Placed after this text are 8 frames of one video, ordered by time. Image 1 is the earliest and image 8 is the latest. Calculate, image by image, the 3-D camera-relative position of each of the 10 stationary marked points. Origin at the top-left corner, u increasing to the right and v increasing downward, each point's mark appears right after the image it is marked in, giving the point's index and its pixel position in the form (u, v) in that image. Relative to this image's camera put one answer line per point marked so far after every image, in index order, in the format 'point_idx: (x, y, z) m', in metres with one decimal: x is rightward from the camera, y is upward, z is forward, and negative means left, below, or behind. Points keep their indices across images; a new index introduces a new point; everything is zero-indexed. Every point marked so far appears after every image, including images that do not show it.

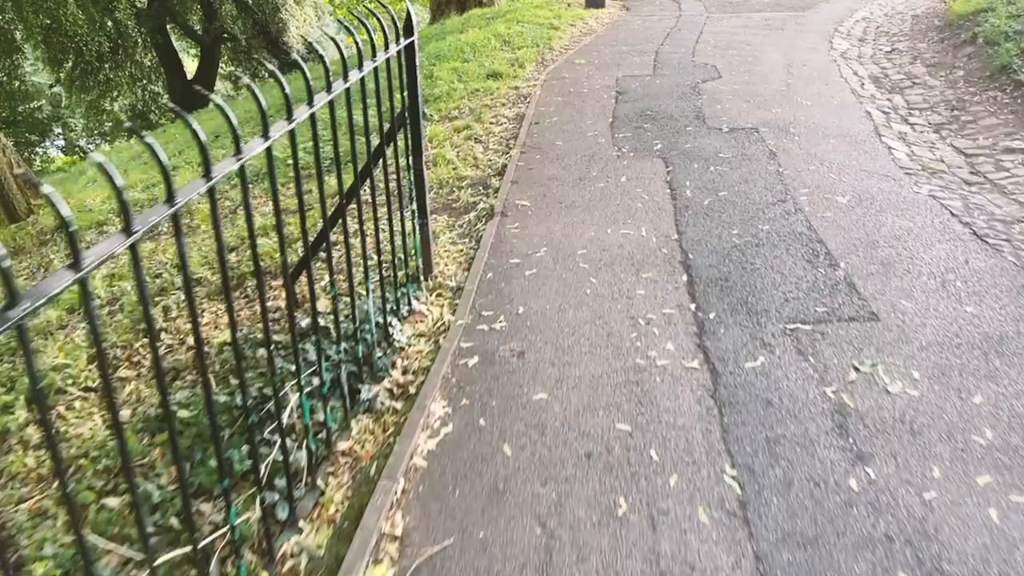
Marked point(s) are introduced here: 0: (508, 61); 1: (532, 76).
0: (0.0, +2.3, +8.3) m
1: (+0.2, +2.0, +7.7) m
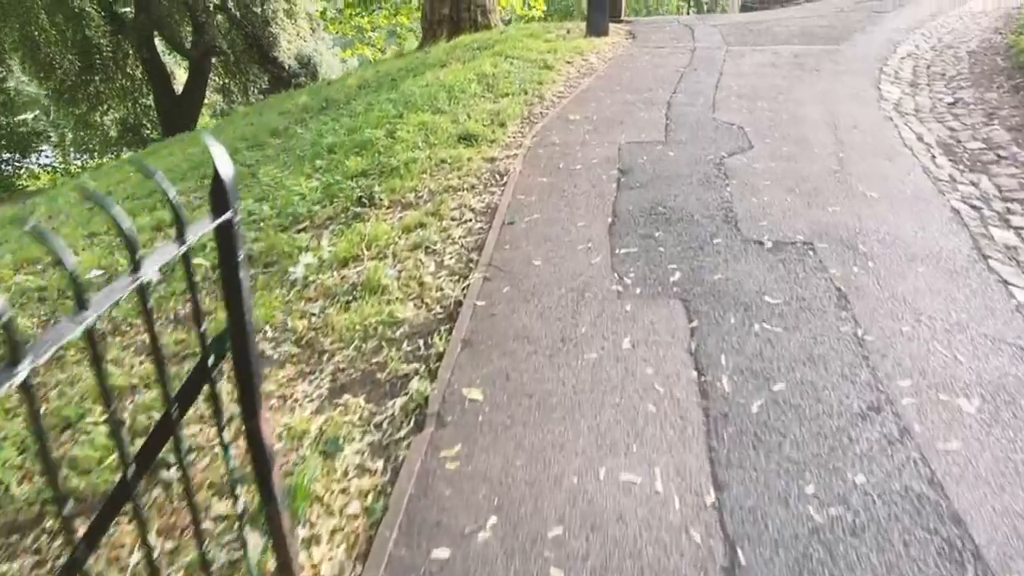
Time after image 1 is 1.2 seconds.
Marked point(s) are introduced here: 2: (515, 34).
0: (-0.2, +1.4, +6.8) m
1: (0.0, +1.1, +6.2) m
2: (0.0, +3.7, +11.9) m
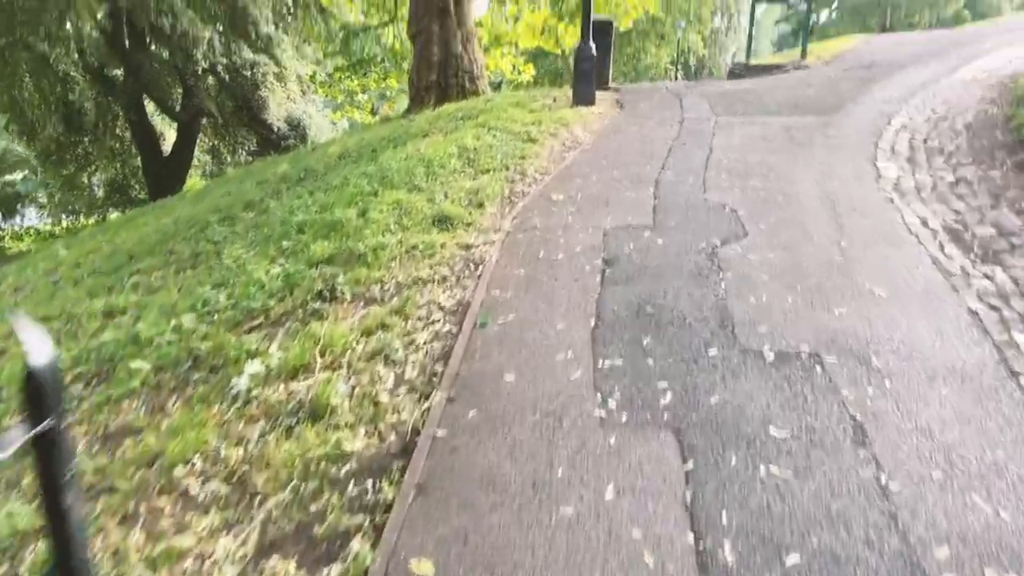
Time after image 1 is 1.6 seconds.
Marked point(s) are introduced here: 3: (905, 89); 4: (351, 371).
0: (-0.4, +0.7, +6.4) m
1: (-0.1, +0.5, +5.8) m
2: (-0.2, +2.7, +11.6) m
3: (+5.5, +2.8, +11.3) m
4: (-0.7, -0.4, +3.7) m
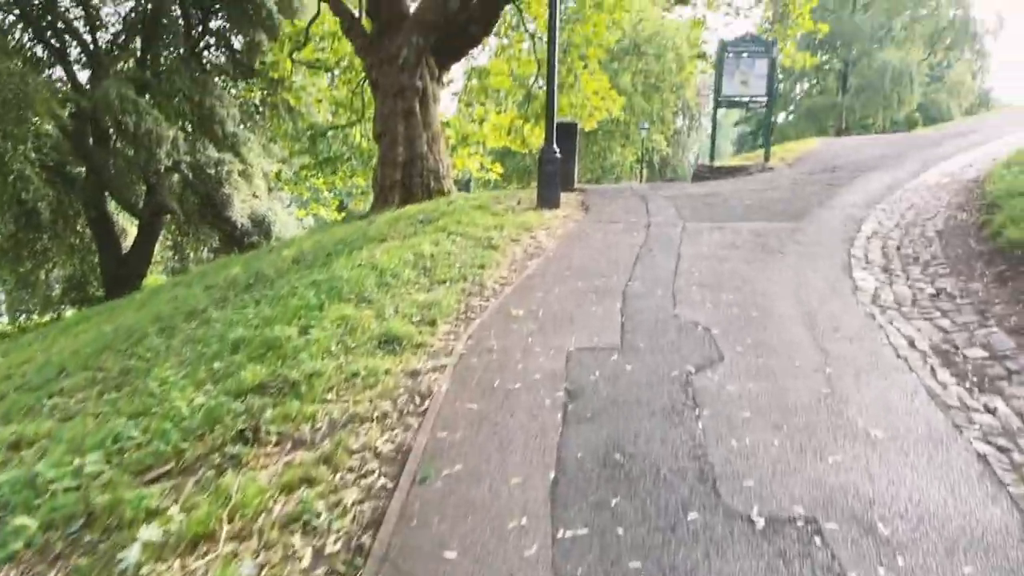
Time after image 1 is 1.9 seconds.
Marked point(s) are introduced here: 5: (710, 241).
0: (-0.7, -0.2, +5.9) m
1: (-0.4, -0.4, +5.3) m
2: (-0.7, +1.2, +11.3) m
3: (+5.0, +1.3, +11.2) m
4: (-1.0, -1.0, +3.1) m
5: (+2.0, +0.5, +8.2) m
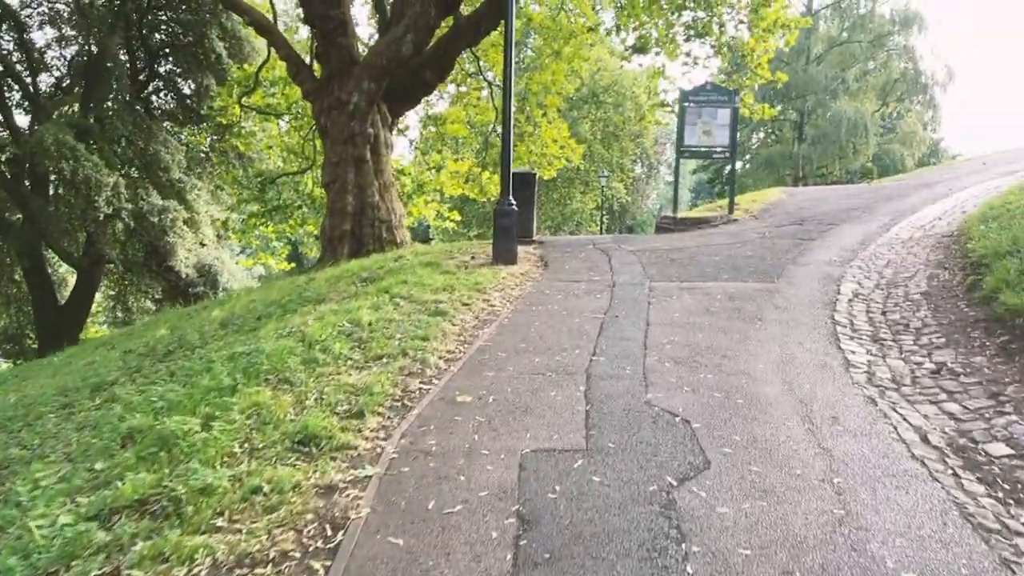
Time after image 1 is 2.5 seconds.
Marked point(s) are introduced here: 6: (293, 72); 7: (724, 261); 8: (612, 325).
0: (-1.0, -0.7, +5.0) m
1: (-0.8, -0.8, +4.4) m
2: (-1.3, +0.3, +10.4) m
3: (+4.4, +0.5, +10.6) m
4: (-1.2, -1.3, +2.1) m
5: (+1.6, -0.2, +7.4) m
6: (-4.7, +4.6, +17.2) m
7: (+2.6, +0.3, +10.0) m
8: (+0.8, -0.3, +6.7) m
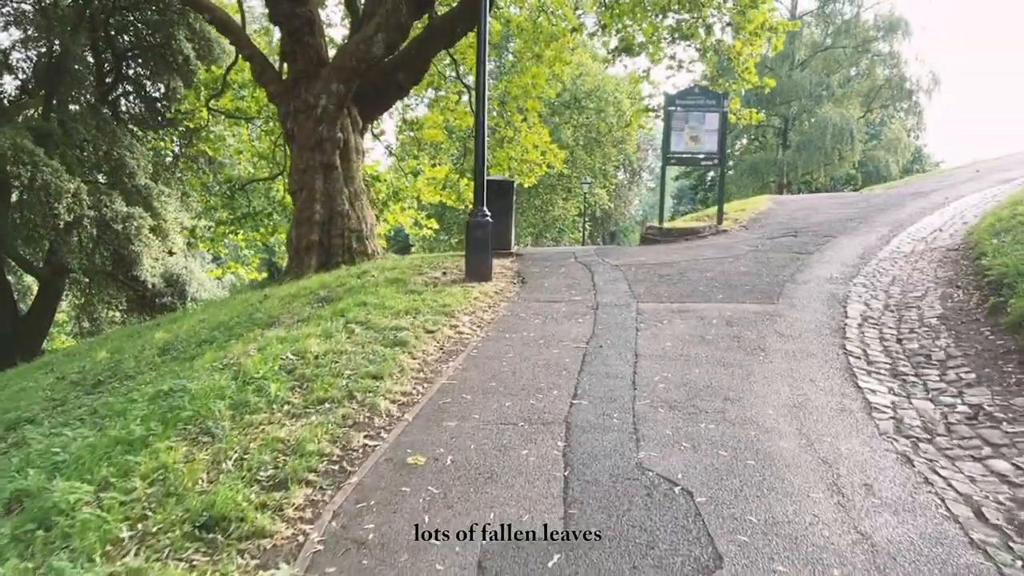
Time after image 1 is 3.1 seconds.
0: (-1.2, -0.9, +4.1) m
1: (-0.9, -1.0, +3.5) m
2: (-1.6, +0.1, +9.5) m
3: (+4.1, +0.3, +9.9) m
4: (-1.3, -1.5, +1.2) m
5: (+1.3, -0.4, +6.6) m
6: (-5.1, +4.3, +16.2) m
7: (+2.3, +0.1, +9.1) m
8: (+0.6, -0.5, +5.9) m
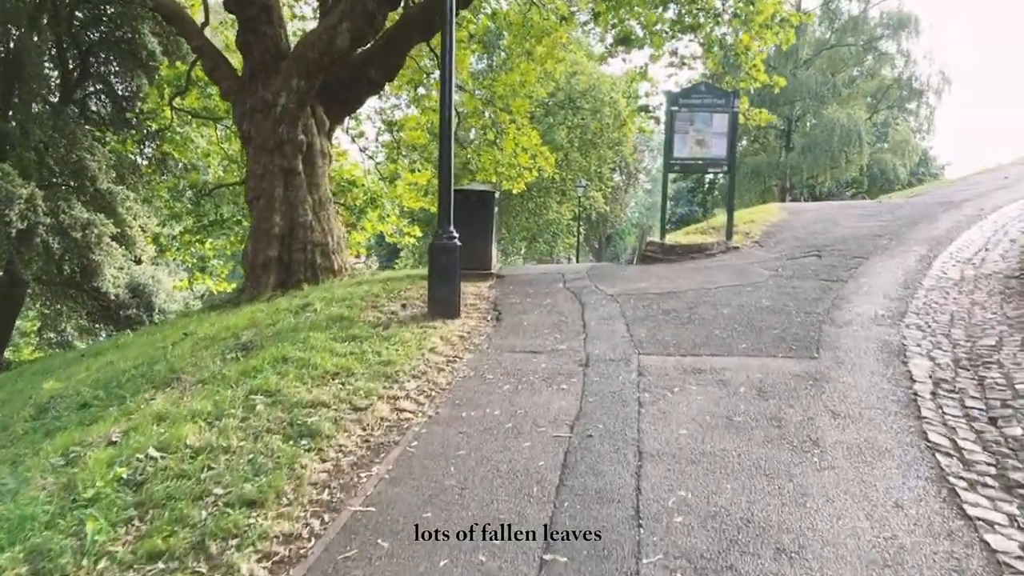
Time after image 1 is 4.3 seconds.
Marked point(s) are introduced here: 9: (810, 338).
0: (-1.5, -1.2, +2.3) m
1: (-1.2, -1.4, +1.7) m
2: (-1.9, -0.3, +7.8) m
3: (+3.8, -0.1, +8.2) m
4: (-1.5, -1.9, -0.5) m
5: (+1.1, -0.7, +4.8) m
6: (-5.4, +4.0, +14.5) m
7: (+2.1, -0.3, +7.4) m
8: (+0.4, -0.9, +4.2) m
9: (+2.4, -0.4, +6.6) m
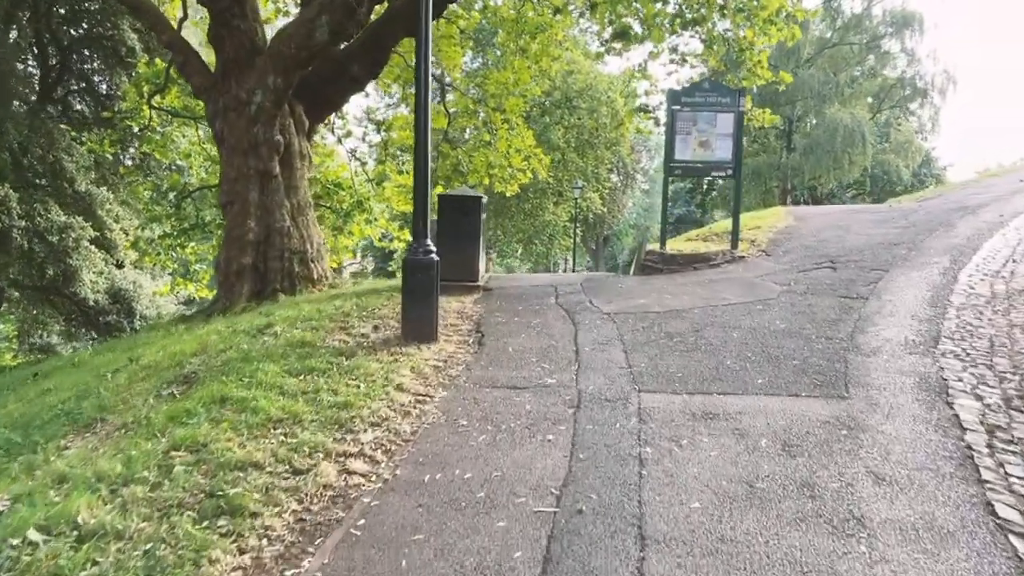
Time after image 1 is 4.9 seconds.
0: (-1.6, -1.4, +1.5) m
1: (-1.3, -1.6, +0.9) m
2: (-2.0, -0.4, +6.9) m
3: (+3.6, -0.3, +7.3) m
4: (-1.6, -2.1, -1.4) m
5: (+0.9, -0.9, +4.0) m
6: (-5.6, +3.8, +13.6) m
7: (+1.9, -0.4, +6.6) m
8: (+0.2, -1.1, +3.3) m
9: (+2.3, -0.6, +5.7) m
